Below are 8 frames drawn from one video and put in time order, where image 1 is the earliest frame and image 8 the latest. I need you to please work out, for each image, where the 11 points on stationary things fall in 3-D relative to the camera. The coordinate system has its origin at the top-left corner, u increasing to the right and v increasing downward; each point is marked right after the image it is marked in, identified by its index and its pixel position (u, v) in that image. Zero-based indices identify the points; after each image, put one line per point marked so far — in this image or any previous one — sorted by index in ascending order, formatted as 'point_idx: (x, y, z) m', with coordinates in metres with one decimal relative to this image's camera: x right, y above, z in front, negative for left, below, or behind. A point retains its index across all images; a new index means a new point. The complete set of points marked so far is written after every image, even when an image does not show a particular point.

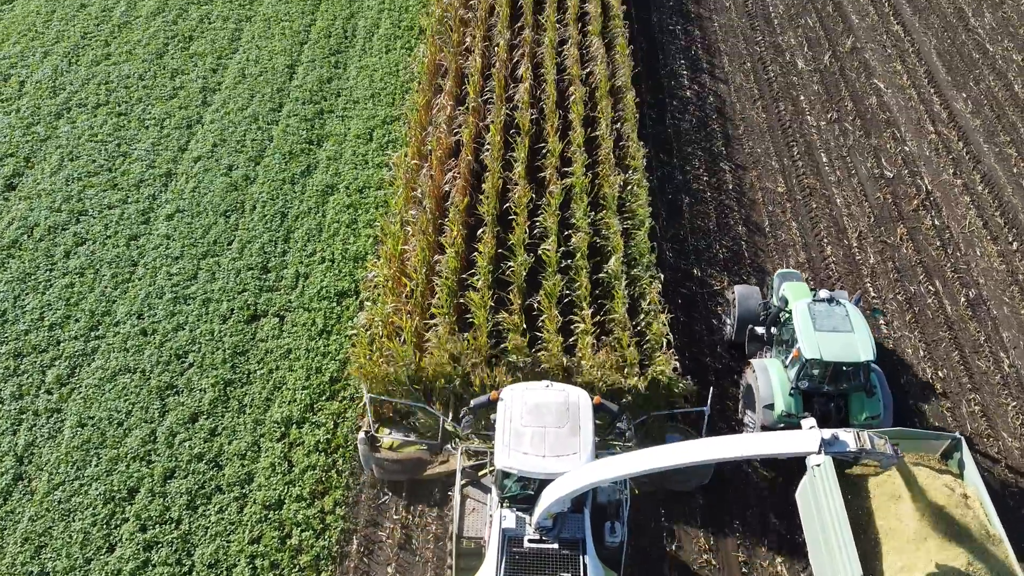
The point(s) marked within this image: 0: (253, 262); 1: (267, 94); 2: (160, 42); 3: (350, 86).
0: (-3.2, +0.3, +8.3) m
1: (-3.8, +3.0, +10.3) m
2: (-5.6, +3.9, +10.5) m
3: (-2.6, +3.2, +11.0) m
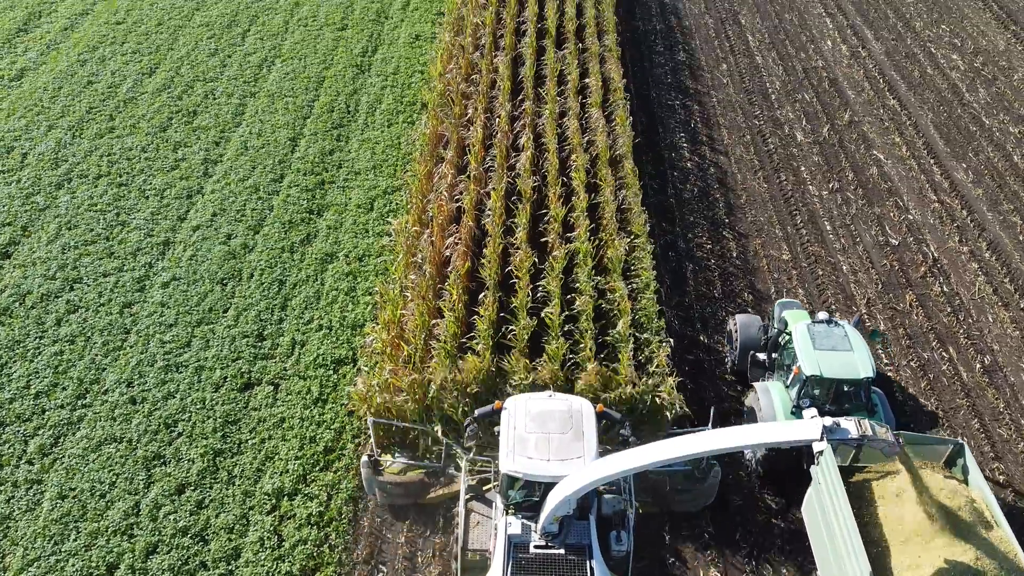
0: (-3.2, -0.5, +8.2) m
1: (-3.8, +1.9, +10.6) m
2: (-5.7, +2.8, +10.9) m
3: (-2.6, +2.1, +11.2) m
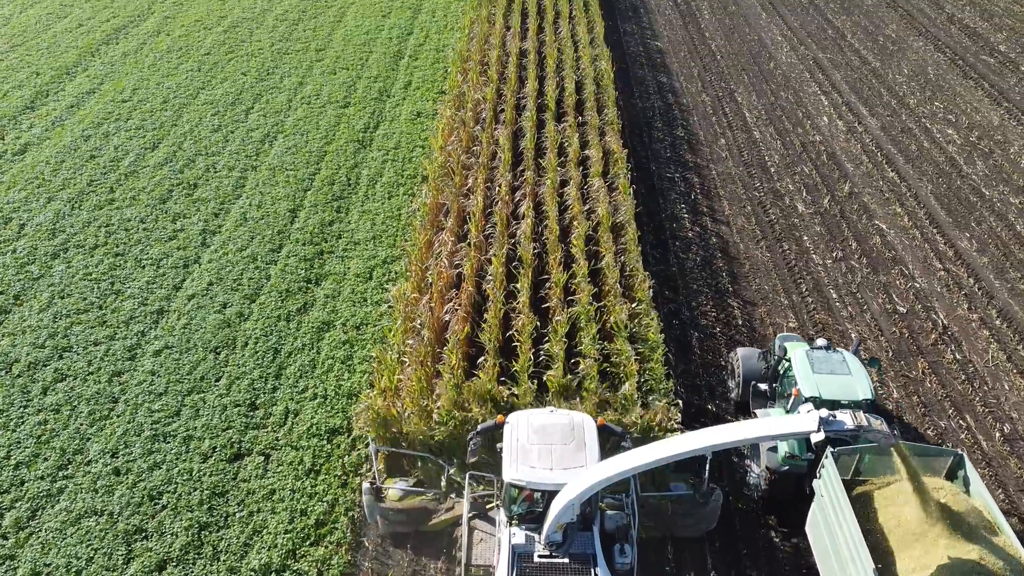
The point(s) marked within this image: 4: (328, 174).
0: (-3.2, -1.3, +8.0) m
1: (-3.9, +0.8, +10.7) m
2: (-5.7, +1.7, +11.1) m
3: (-2.7, +0.9, +11.4) m
4: (-3.4, +2.1, +12.6) m
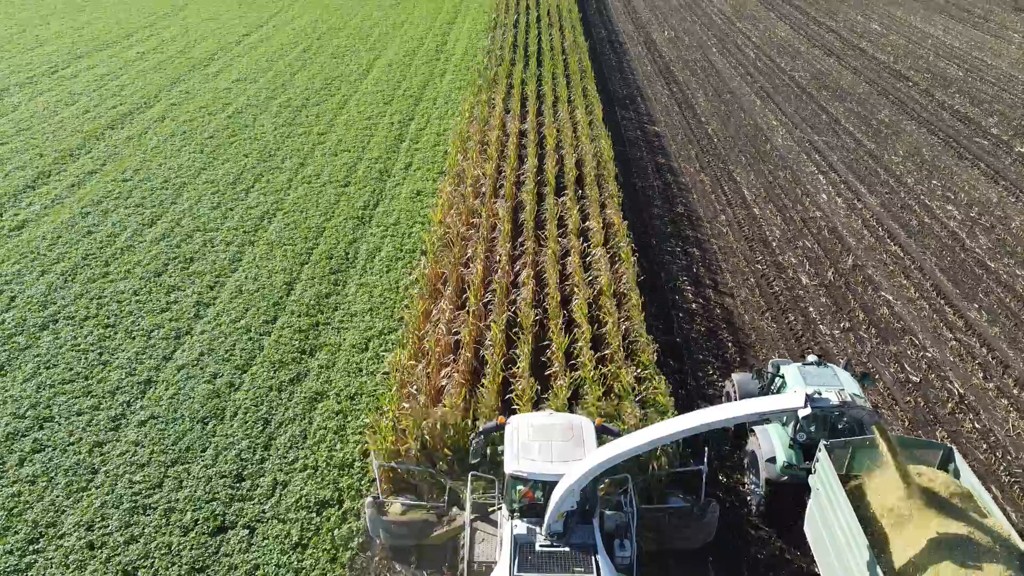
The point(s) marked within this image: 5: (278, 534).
0: (-3.3, -2.1, +7.7) m
1: (-3.9, -0.3, +10.6) m
2: (-5.8, +0.4, +11.2) m
3: (-2.7, -0.2, +11.3) m
4: (-3.4, +0.7, +12.7) m
5: (-2.5, -2.6, +7.2) m
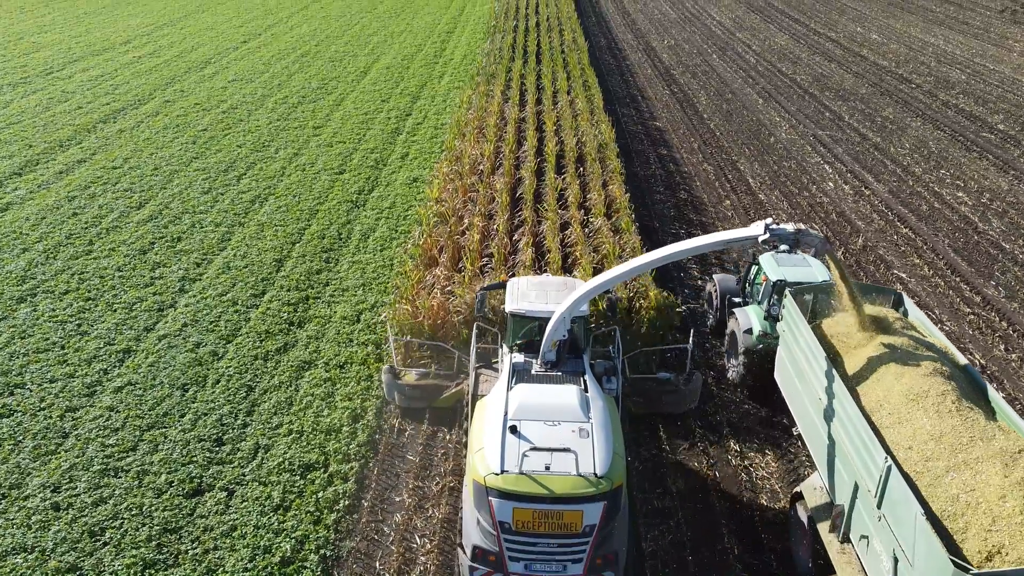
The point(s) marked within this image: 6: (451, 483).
0: (-3.3, -1.6, +7.4) m
1: (-4.0, +0.1, +10.3) m
2: (-5.9, +0.7, +10.9) m
3: (-2.8, +0.2, +11.0) m
4: (-3.5, +1.1, +12.4) m
5: (-2.6, -2.1, +6.8) m
6: (-0.6, -2.2, +7.3) m
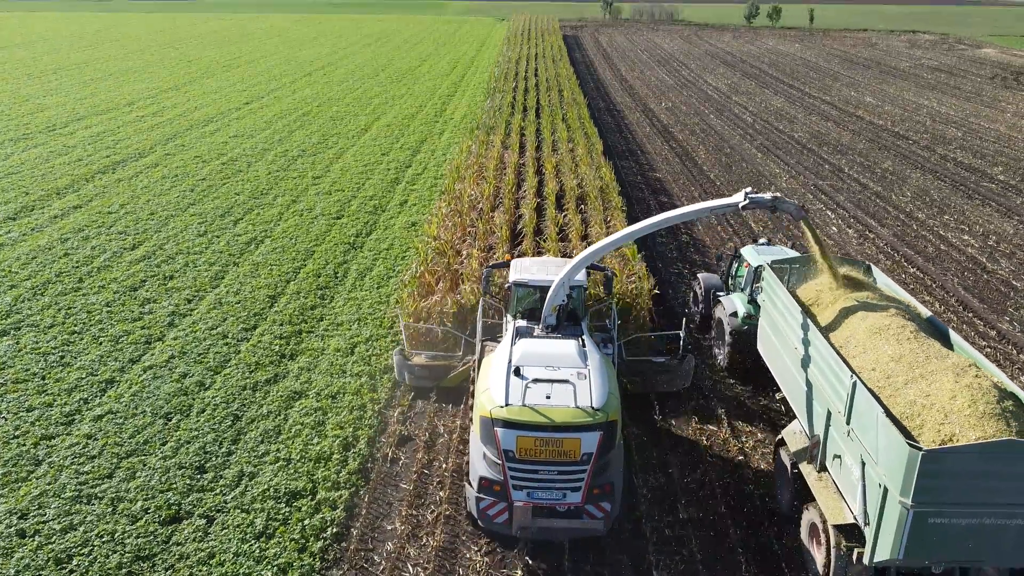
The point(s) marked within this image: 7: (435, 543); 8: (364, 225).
0: (-3.4, -1.8, +7.1) m
1: (-4.1, -0.4, +10.2) m
2: (-6.0, +0.1, +10.9) m
3: (-2.9, -0.3, +10.8) m
4: (-3.6, +0.4, +12.3) m
5: (-2.6, -2.2, +6.4) m
6: (-0.7, -2.3, +6.9) m
7: (-0.8, -2.4, +6.5) m
8: (-3.3, +1.5, +15.1) m
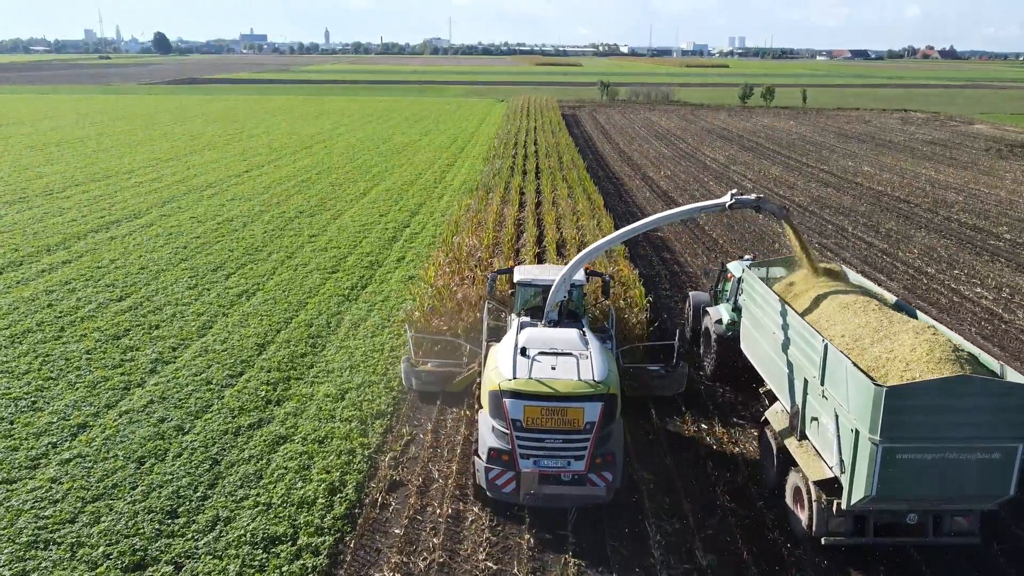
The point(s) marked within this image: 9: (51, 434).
0: (-3.5, -2.1, +6.6) m
1: (-4.1, -1.1, +9.8) m
2: (-6.0, -0.7, +10.6) m
3: (-2.9, -1.0, +10.5) m
4: (-3.7, -0.5, +12.1) m
5: (-2.7, -2.5, +5.9) m
6: (-0.7, -2.5, +6.4) m
7: (-0.8, -2.6, +6.0) m
8: (-3.4, +0.3, +15.0) m
9: (-5.1, -1.7, +7.6) m
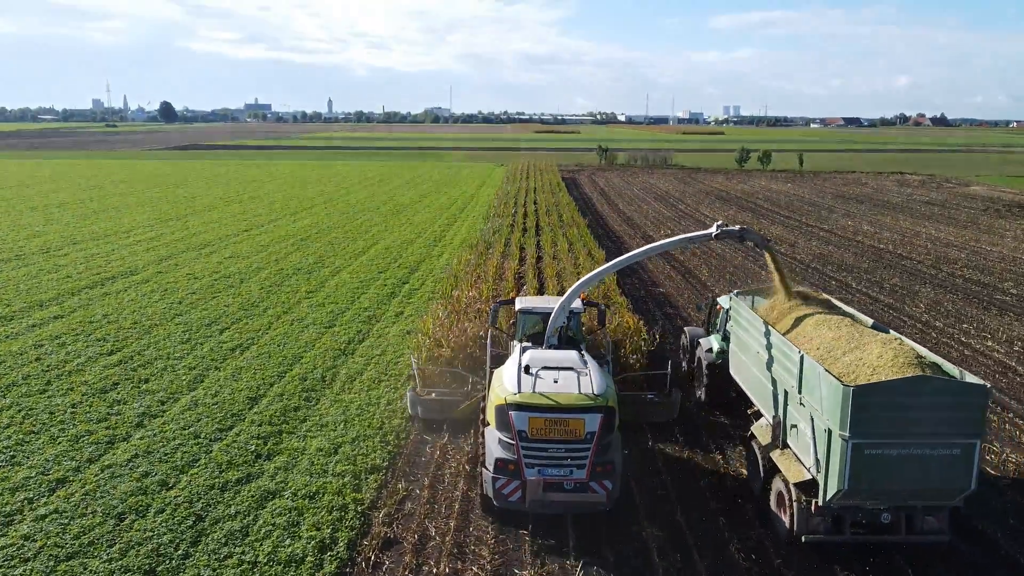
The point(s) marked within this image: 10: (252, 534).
0: (-3.5, -2.6, +6.3) m
1: (-4.1, -1.8, +9.5) m
2: (-6.1, -1.5, +10.3) m
3: (-2.9, -1.8, +10.2) m
4: (-3.7, -1.4, +11.8) m
5: (-2.7, -2.8, +5.5) m
6: (-0.7, -2.9, +6.0) m
7: (-0.8, -2.9, +5.6) m
8: (-3.5, -0.8, +14.8) m
9: (-5.1, -2.3, +7.3) m
10: (-2.7, -2.5, +7.0) m
